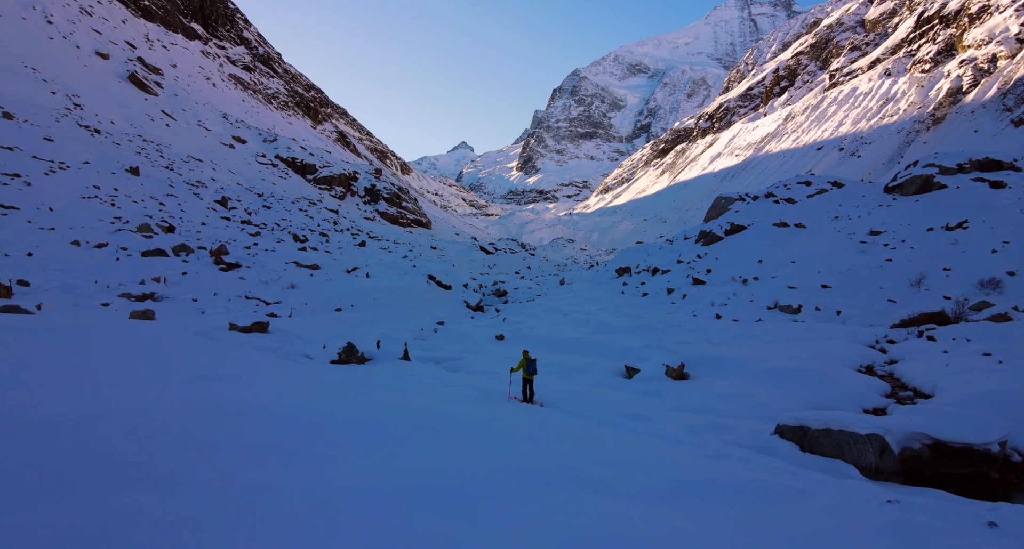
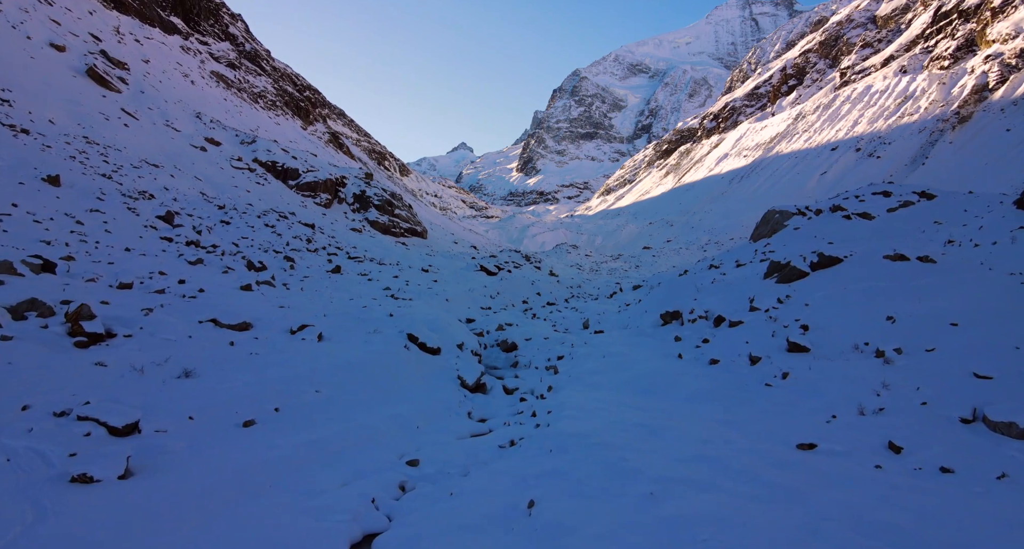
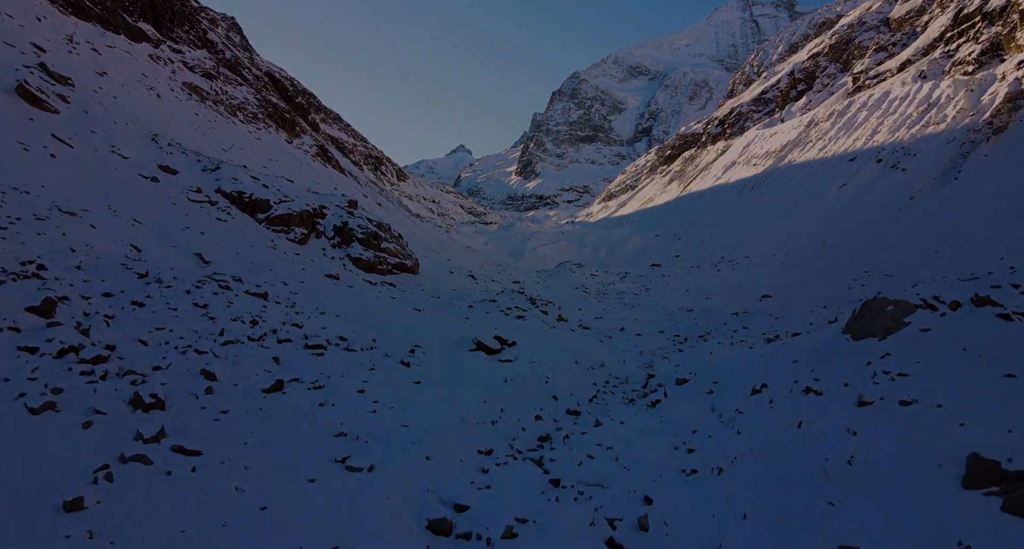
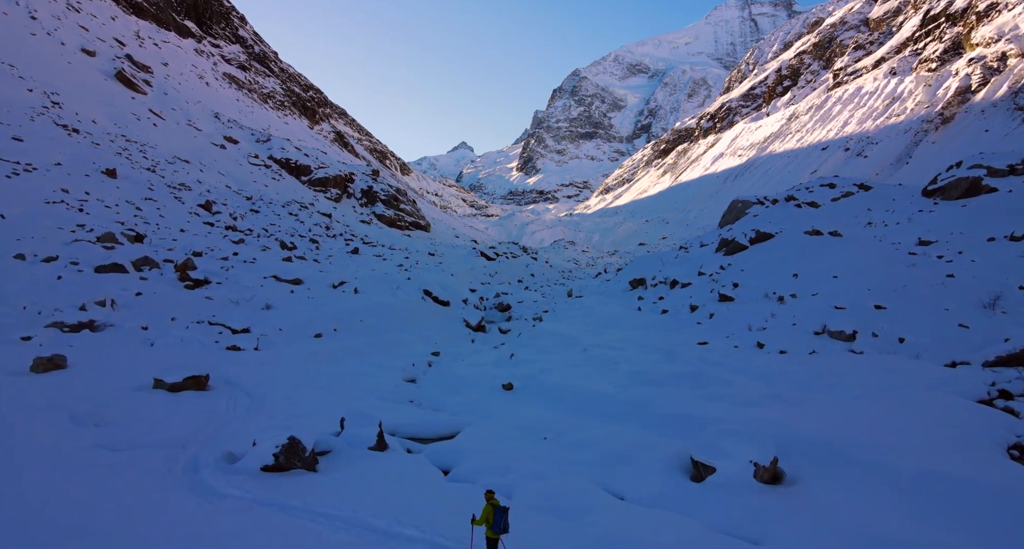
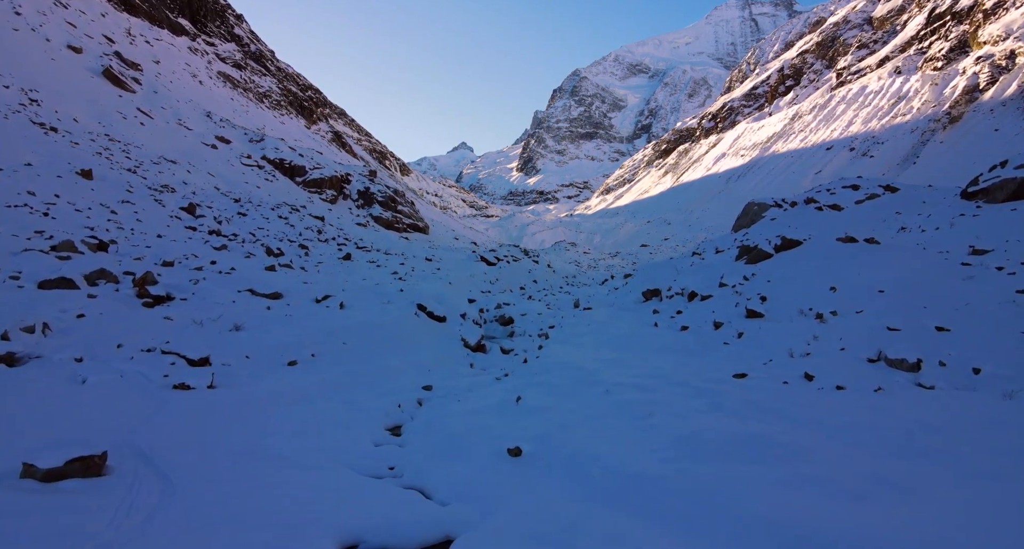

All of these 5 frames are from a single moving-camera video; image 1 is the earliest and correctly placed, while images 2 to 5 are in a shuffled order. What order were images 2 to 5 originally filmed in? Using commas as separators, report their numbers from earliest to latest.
4, 5, 2, 3
